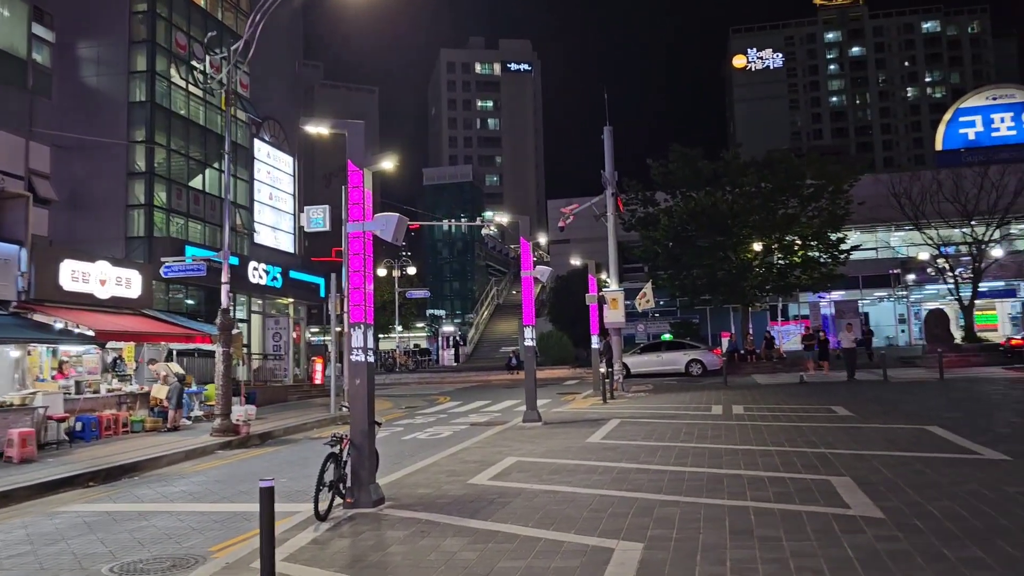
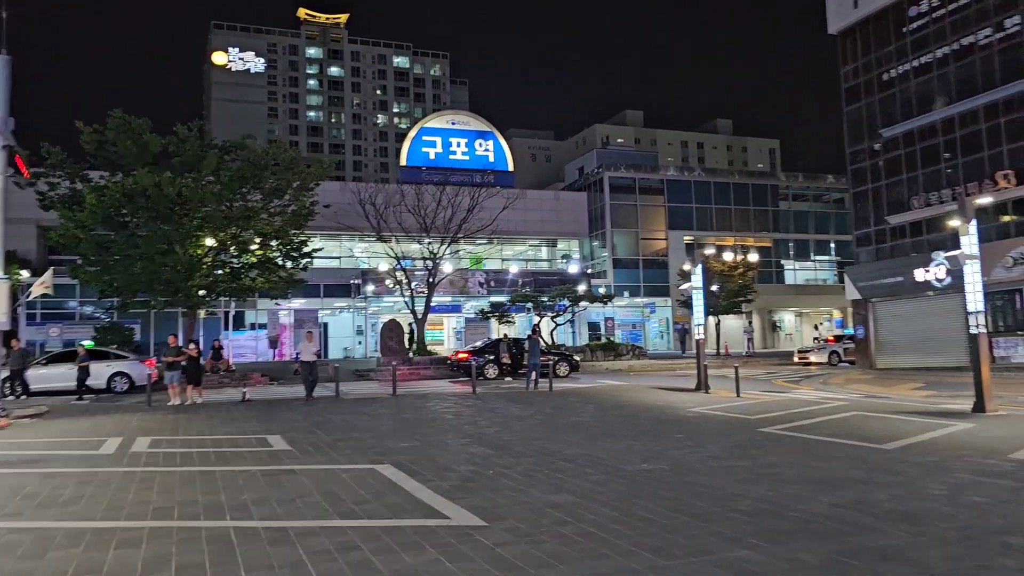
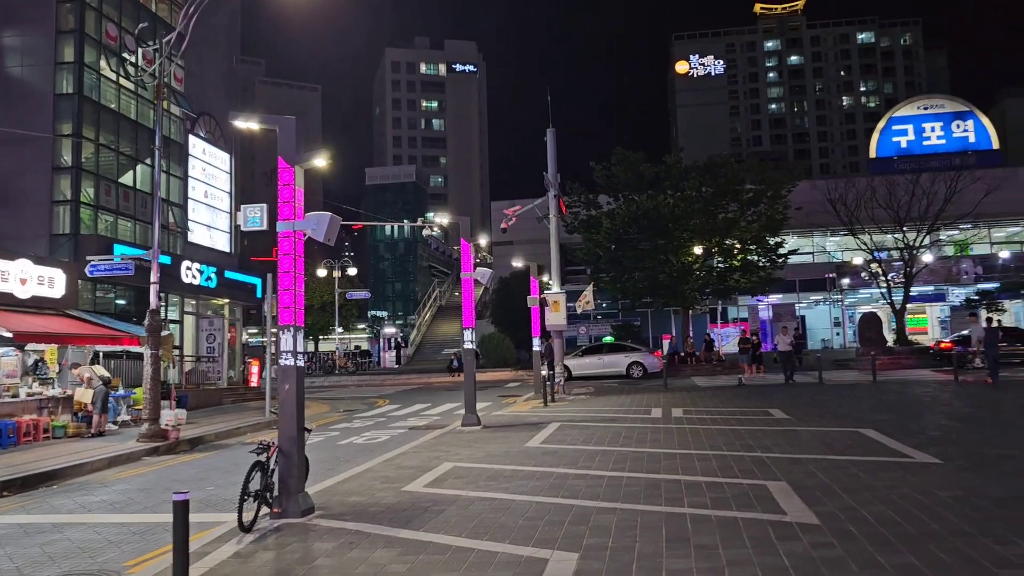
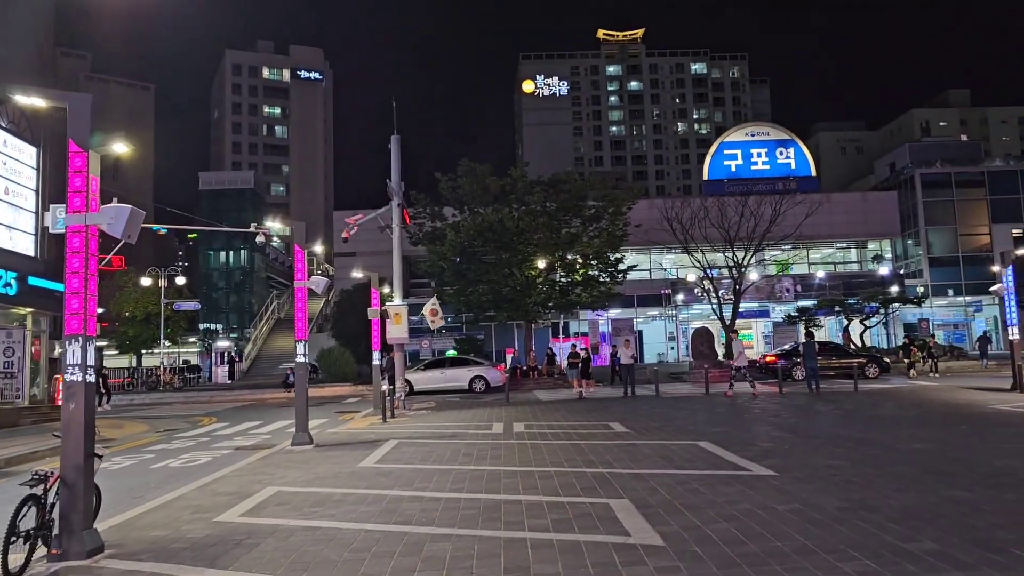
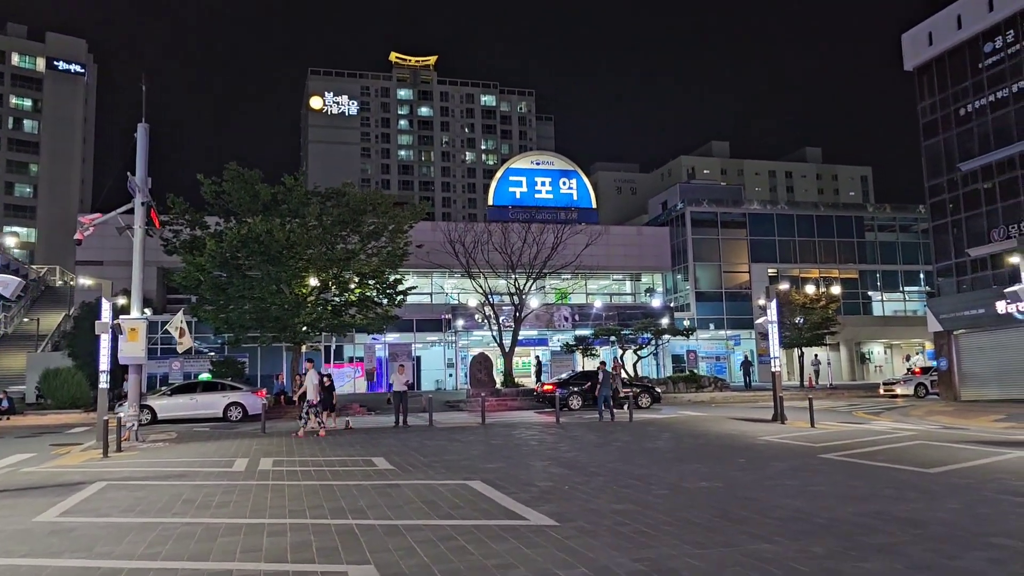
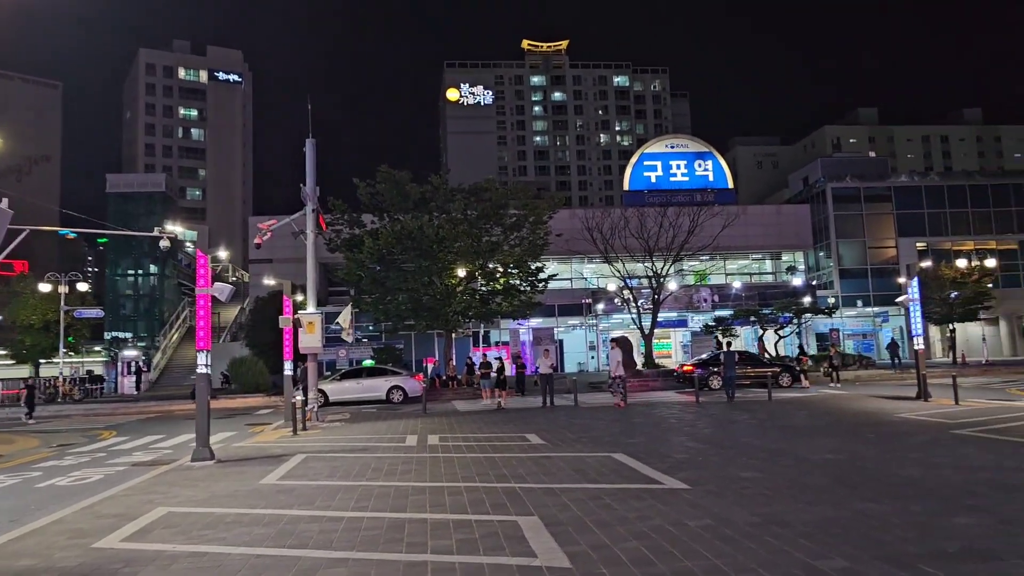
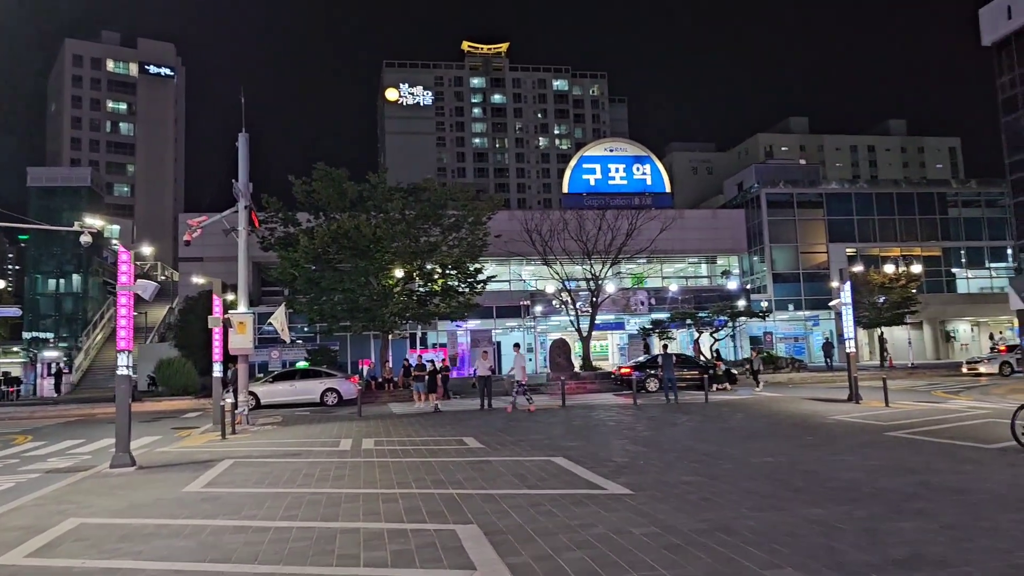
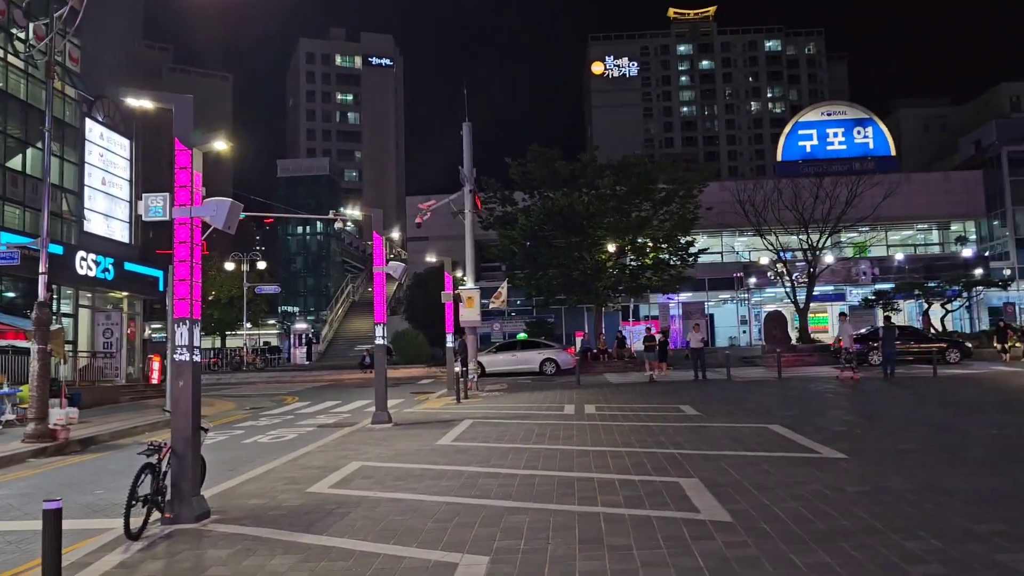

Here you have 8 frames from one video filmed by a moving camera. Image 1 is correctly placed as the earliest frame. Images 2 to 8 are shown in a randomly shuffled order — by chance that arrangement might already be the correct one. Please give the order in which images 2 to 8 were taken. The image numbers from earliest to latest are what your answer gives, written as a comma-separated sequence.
3, 8, 4, 6, 7, 5, 2
